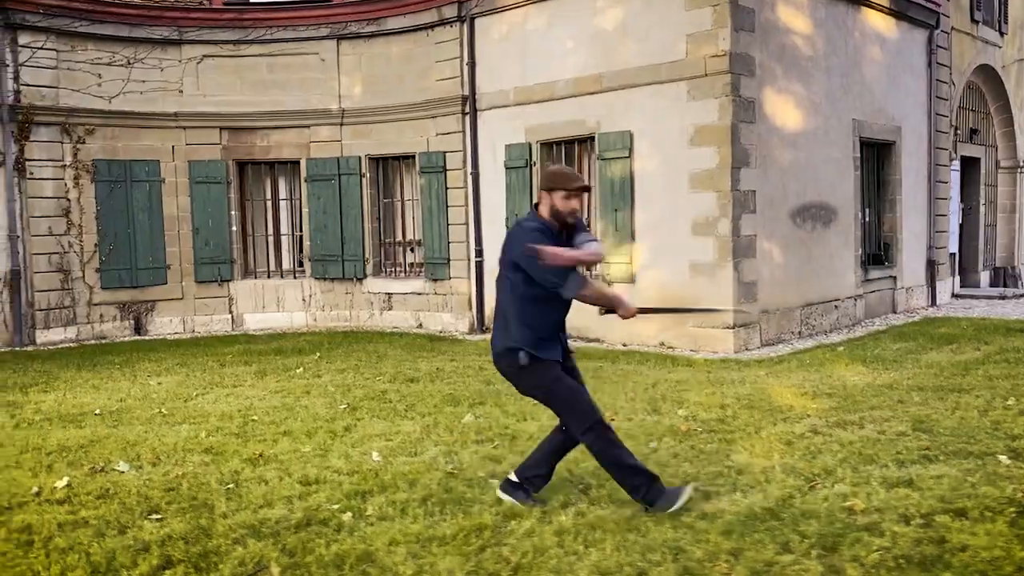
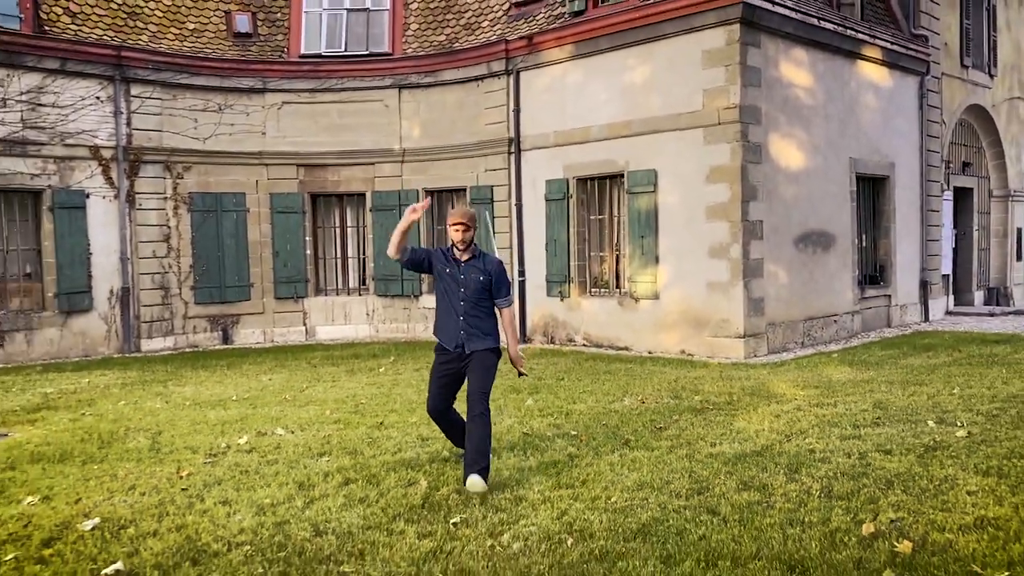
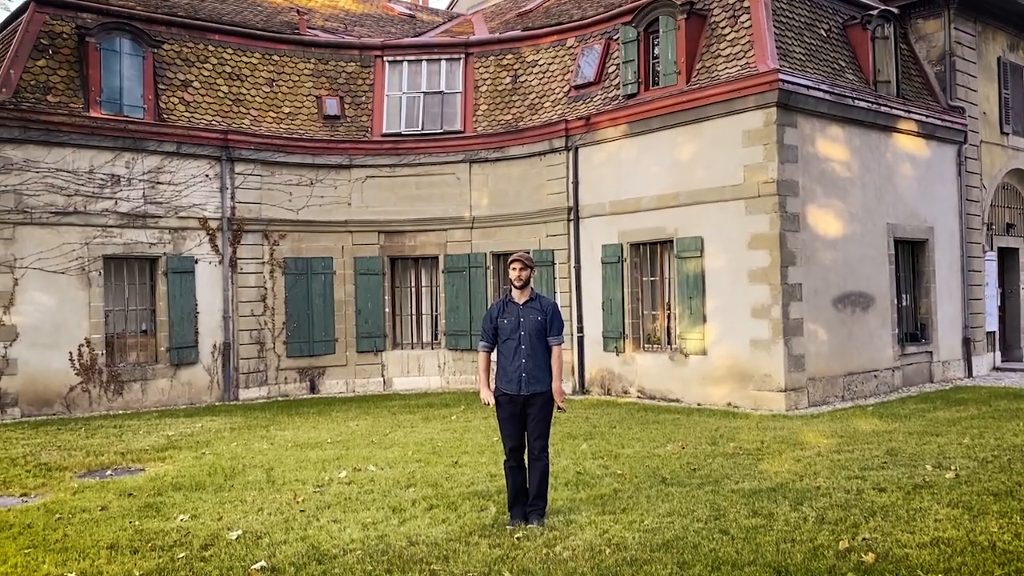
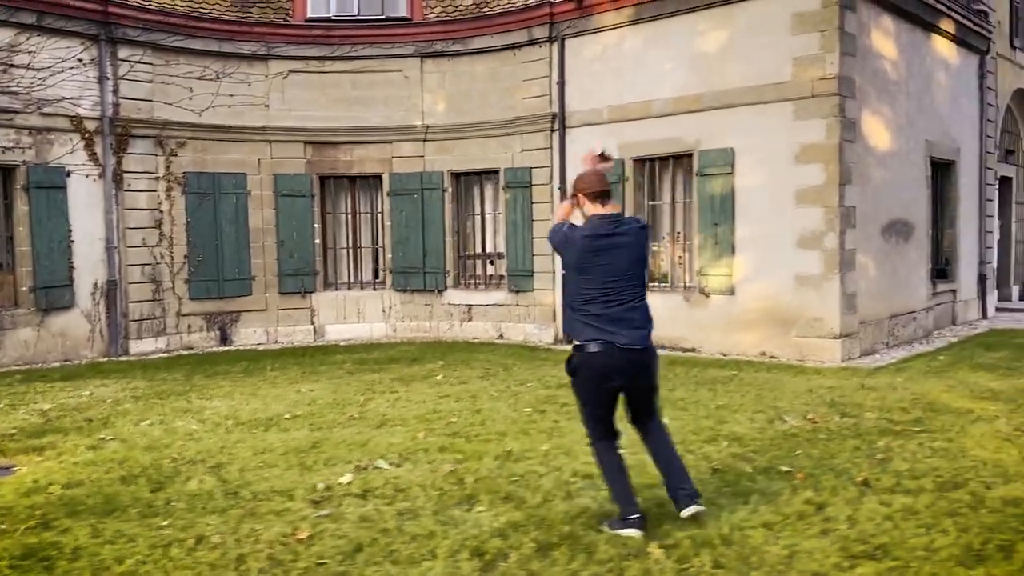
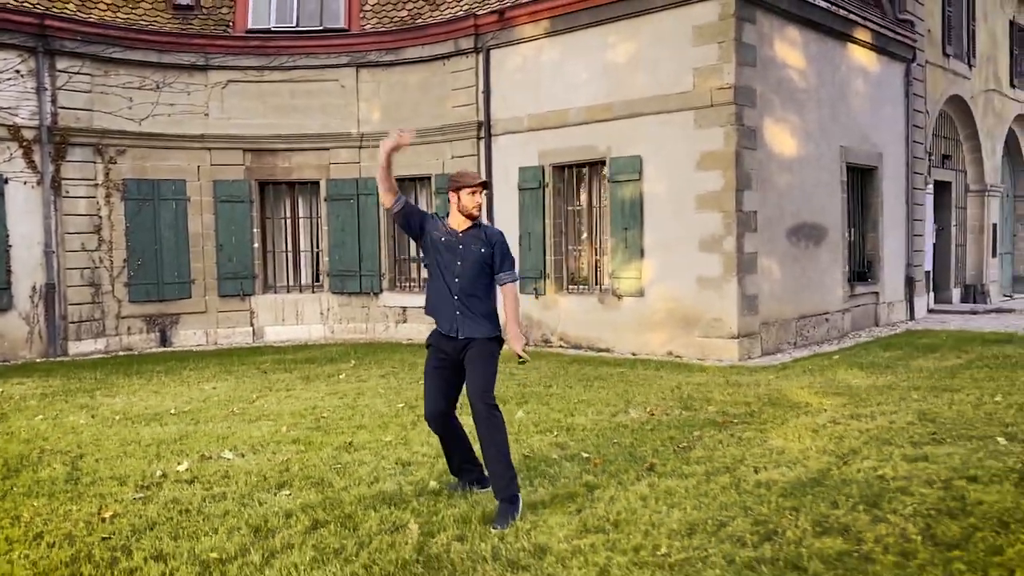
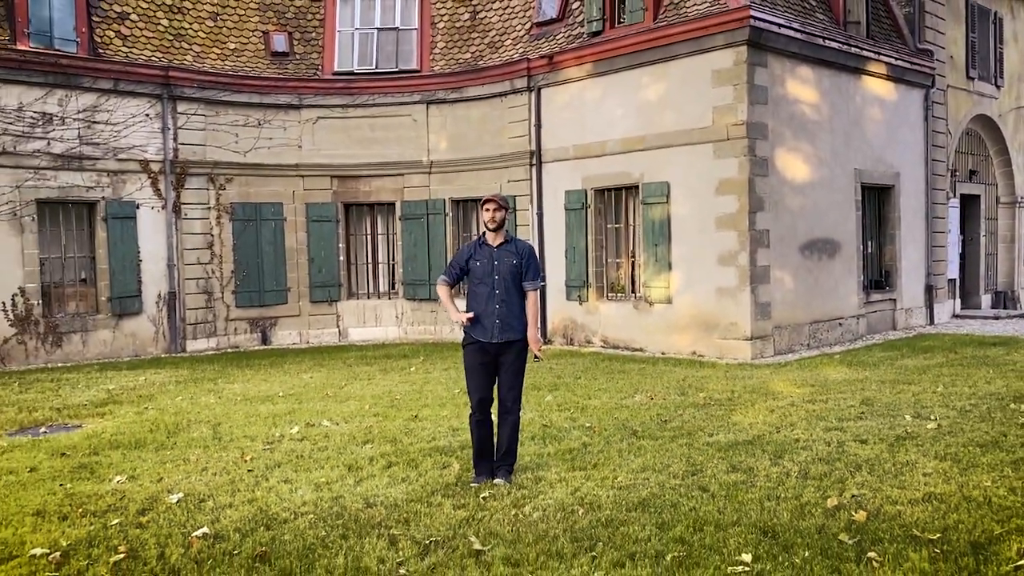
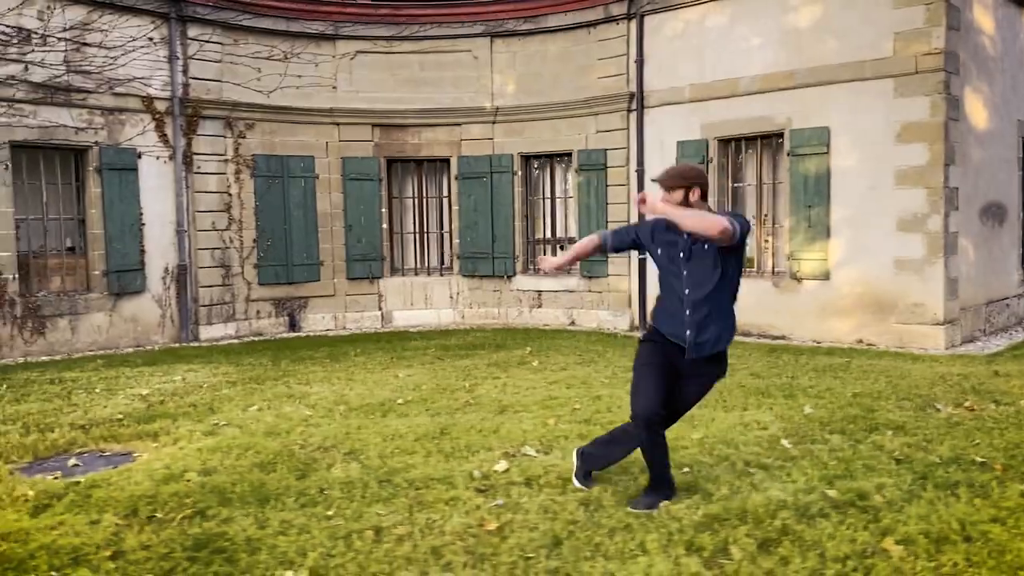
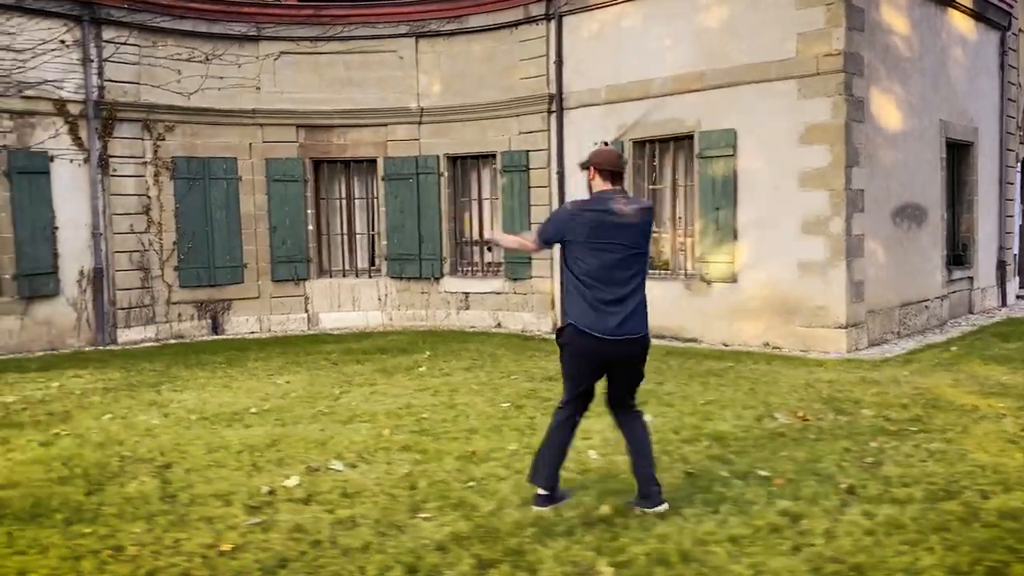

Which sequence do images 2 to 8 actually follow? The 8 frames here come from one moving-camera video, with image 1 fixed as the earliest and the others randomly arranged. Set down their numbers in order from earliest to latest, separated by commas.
8, 7, 4, 5, 2, 6, 3
